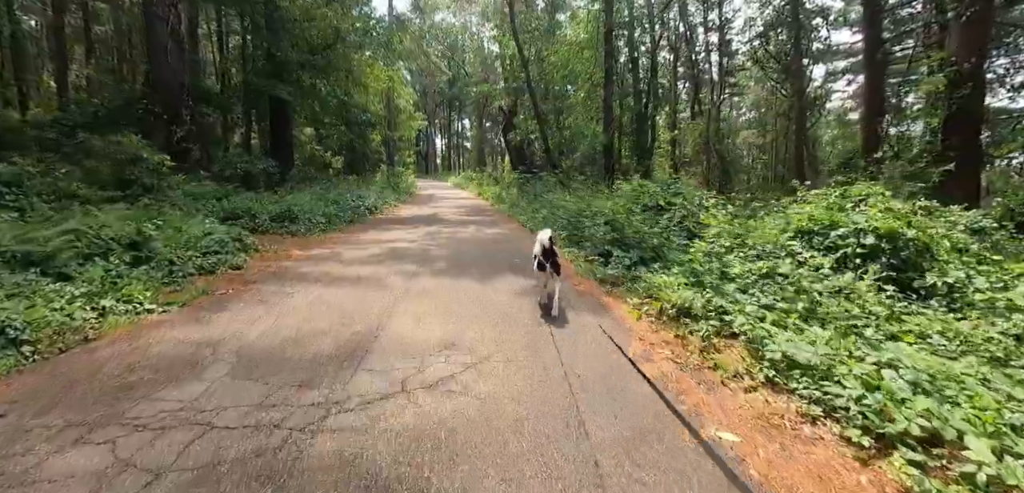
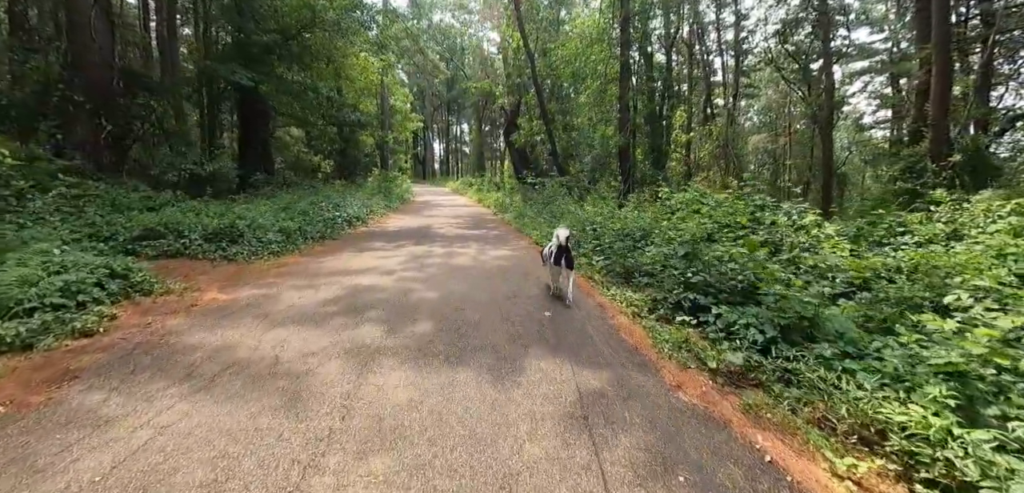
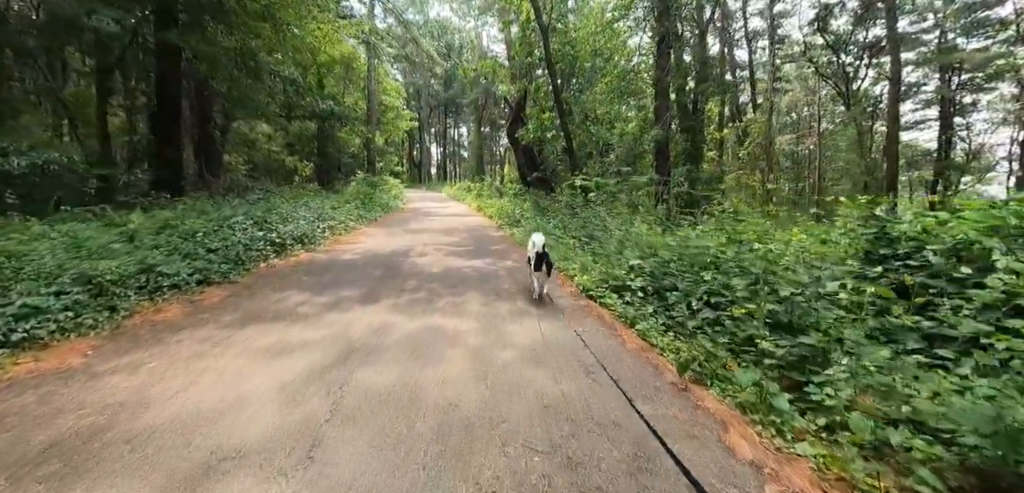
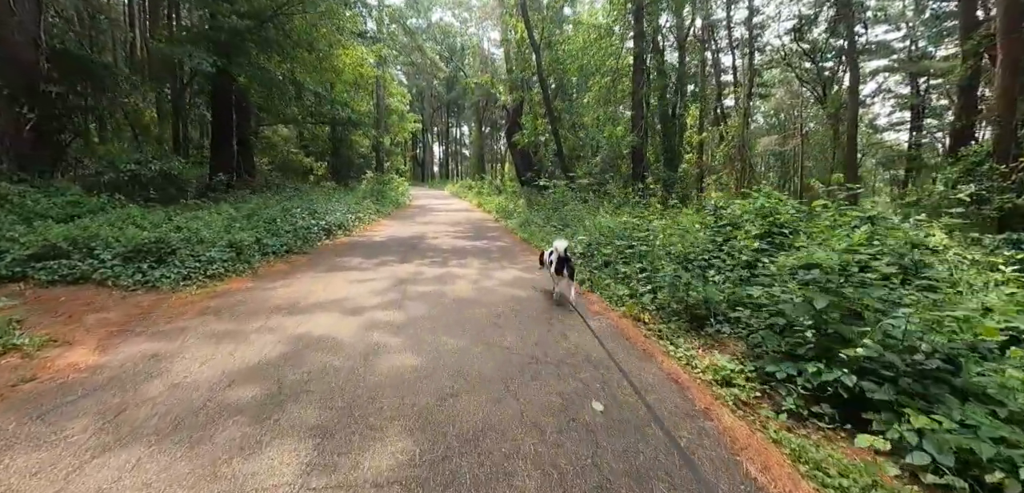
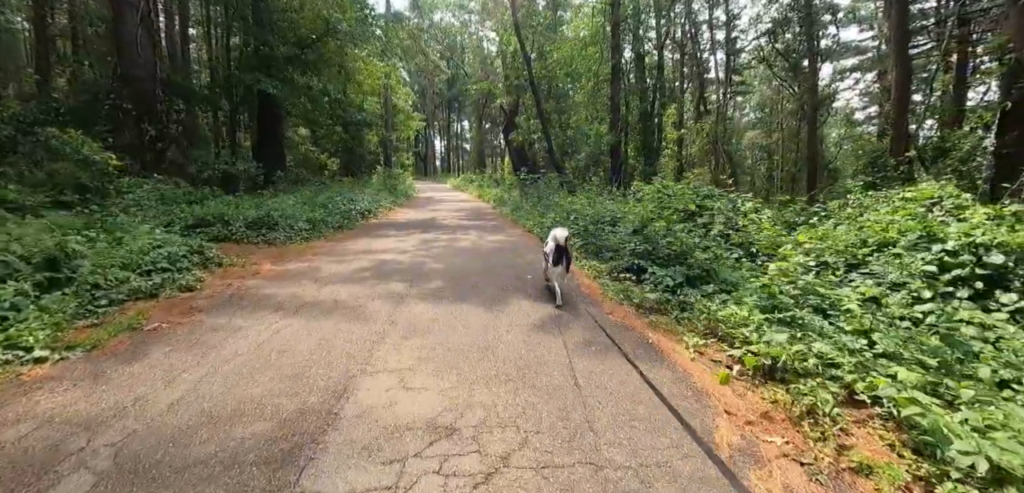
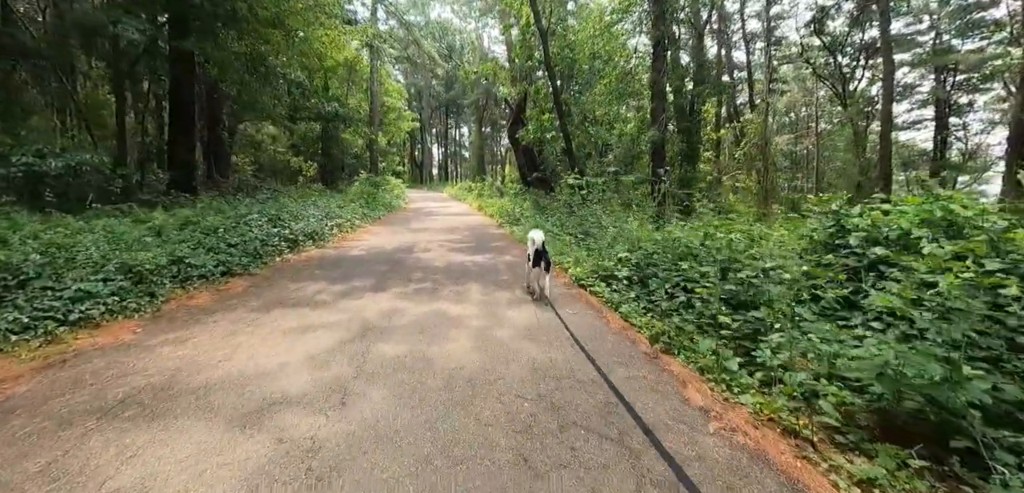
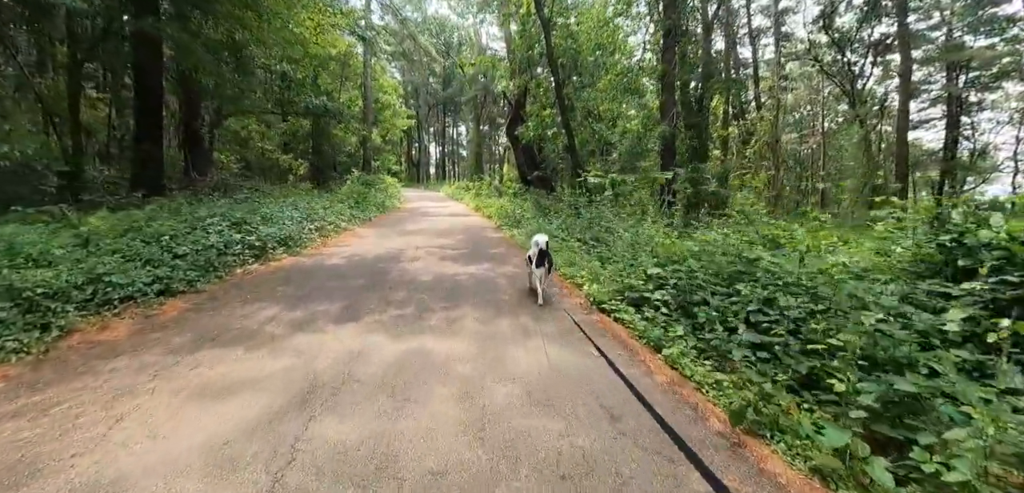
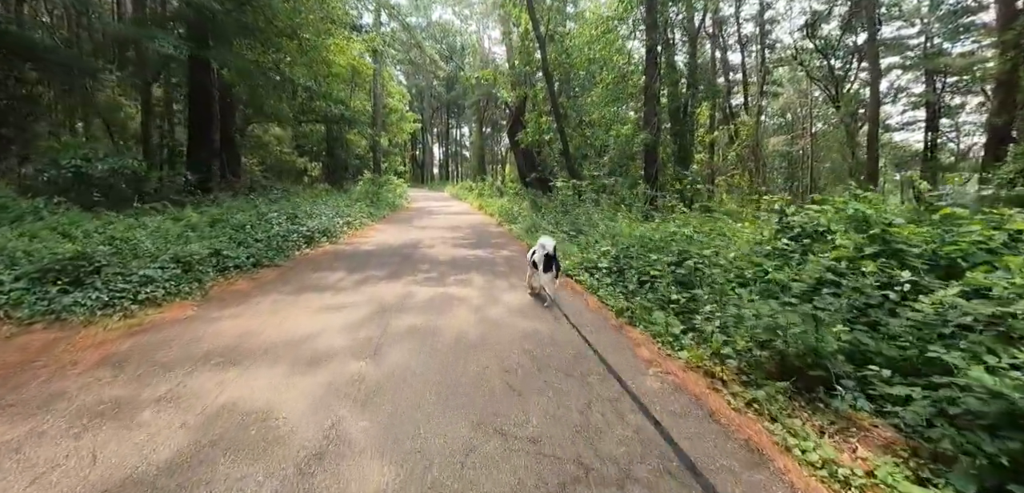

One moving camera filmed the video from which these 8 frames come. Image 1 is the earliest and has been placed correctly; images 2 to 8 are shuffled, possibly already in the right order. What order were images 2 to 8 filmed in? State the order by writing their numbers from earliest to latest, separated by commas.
5, 2, 4, 8, 6, 3, 7
